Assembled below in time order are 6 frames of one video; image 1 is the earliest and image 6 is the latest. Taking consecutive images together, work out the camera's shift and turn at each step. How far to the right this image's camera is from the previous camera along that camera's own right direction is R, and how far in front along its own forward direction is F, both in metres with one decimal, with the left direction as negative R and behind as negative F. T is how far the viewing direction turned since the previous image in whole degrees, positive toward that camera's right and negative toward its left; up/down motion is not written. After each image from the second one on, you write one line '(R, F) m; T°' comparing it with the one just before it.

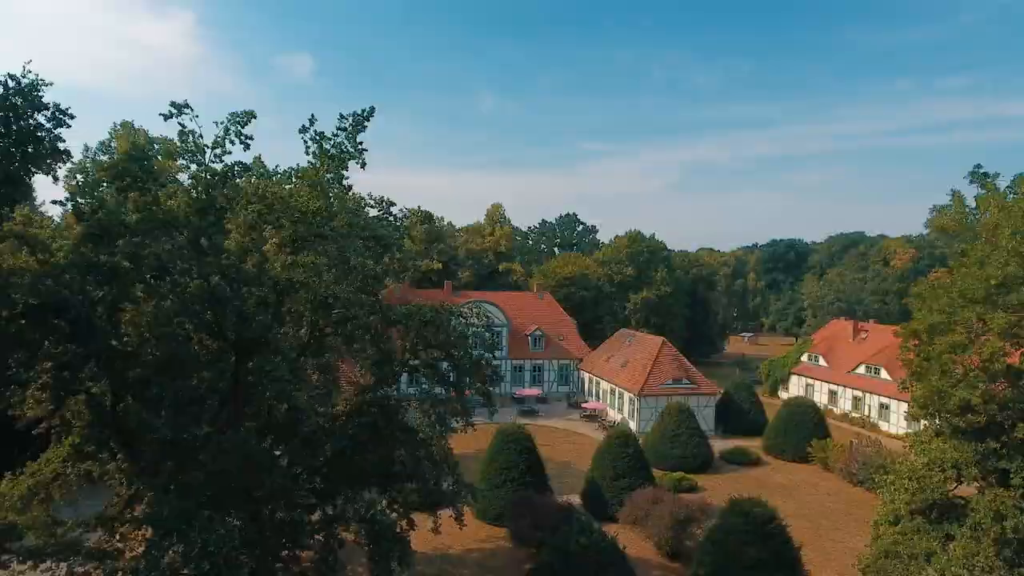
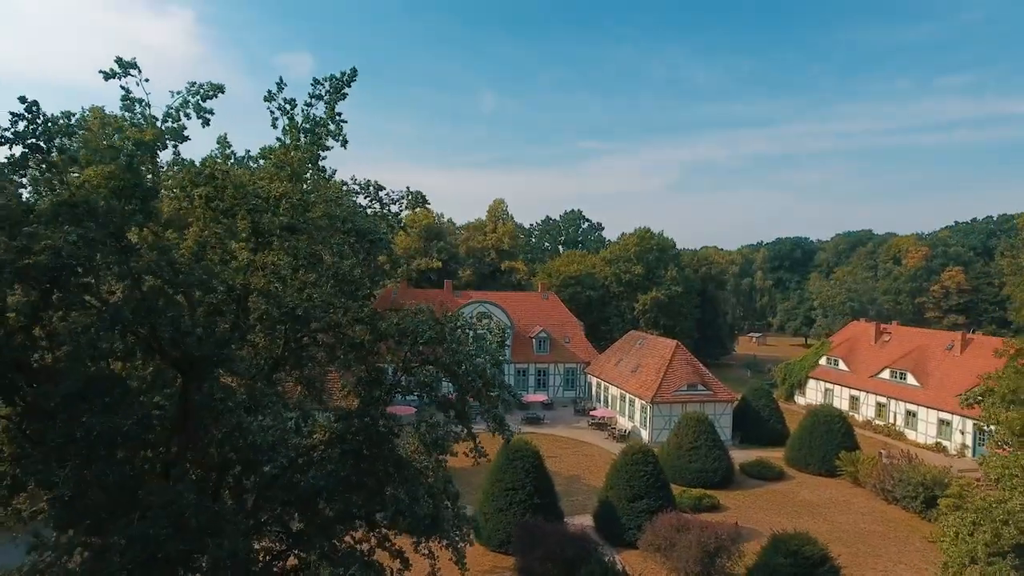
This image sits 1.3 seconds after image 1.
(-0.2, +2.0) m; 0°
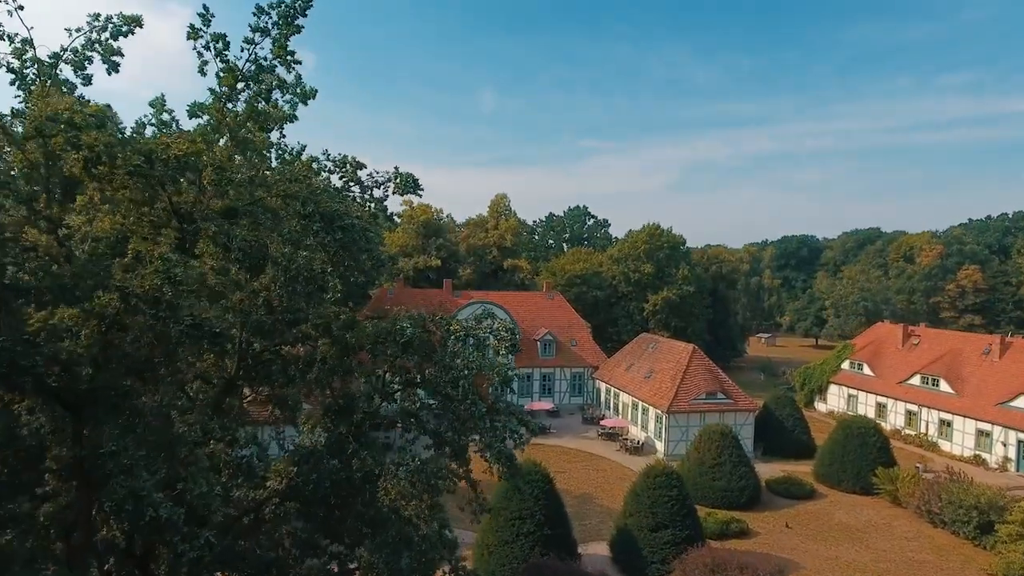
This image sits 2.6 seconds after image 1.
(-0.2, +2.3) m; 0°
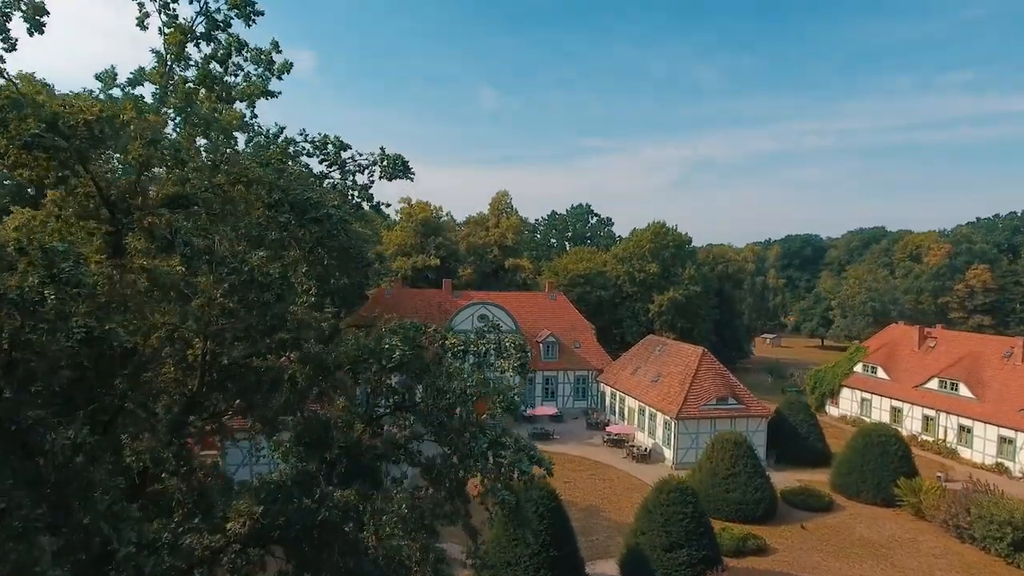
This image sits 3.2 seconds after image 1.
(-0.1, +1.2) m; 0°
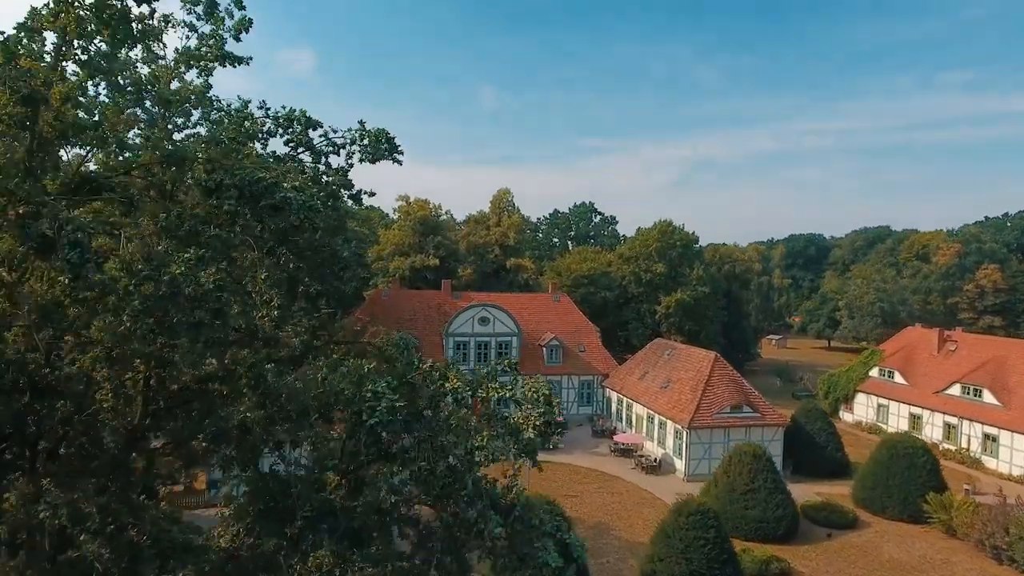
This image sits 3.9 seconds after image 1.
(-0.2, +1.4) m; 0°
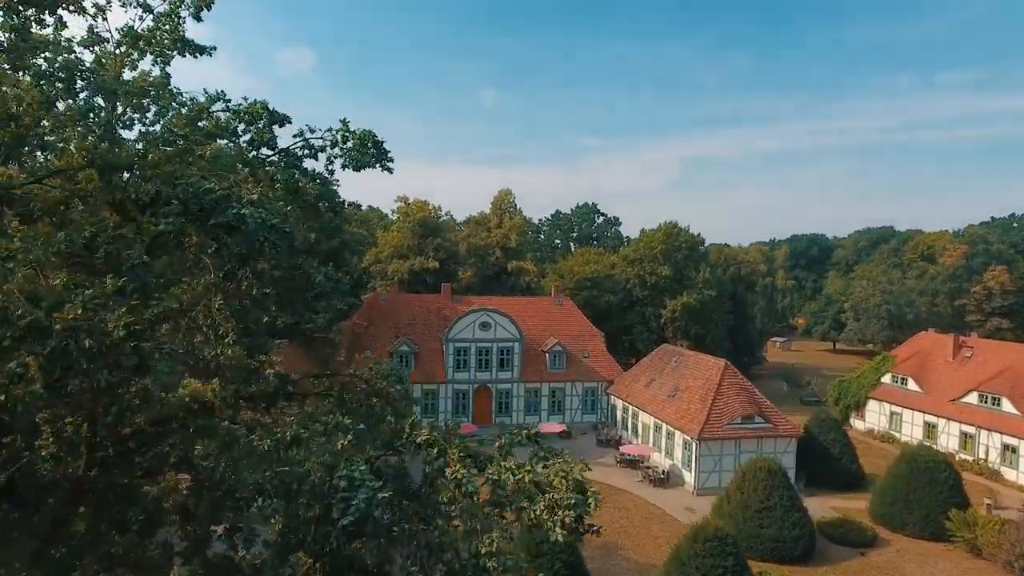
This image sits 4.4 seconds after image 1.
(-0.1, +1.0) m; 0°
